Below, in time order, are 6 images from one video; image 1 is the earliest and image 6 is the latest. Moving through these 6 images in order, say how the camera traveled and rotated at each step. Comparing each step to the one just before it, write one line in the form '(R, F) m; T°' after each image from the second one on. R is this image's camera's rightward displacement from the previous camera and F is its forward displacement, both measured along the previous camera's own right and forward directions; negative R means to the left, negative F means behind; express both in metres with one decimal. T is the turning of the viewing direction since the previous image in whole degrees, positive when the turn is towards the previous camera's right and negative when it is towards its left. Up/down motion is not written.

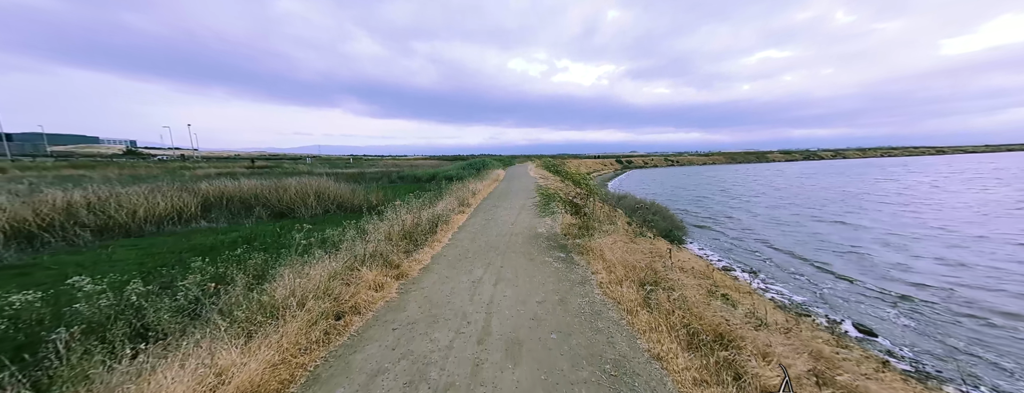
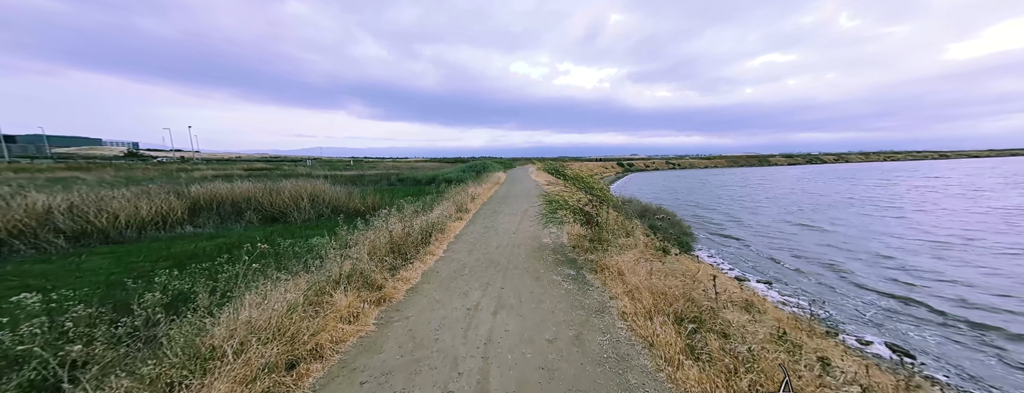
(0.0, +0.9) m; 0°
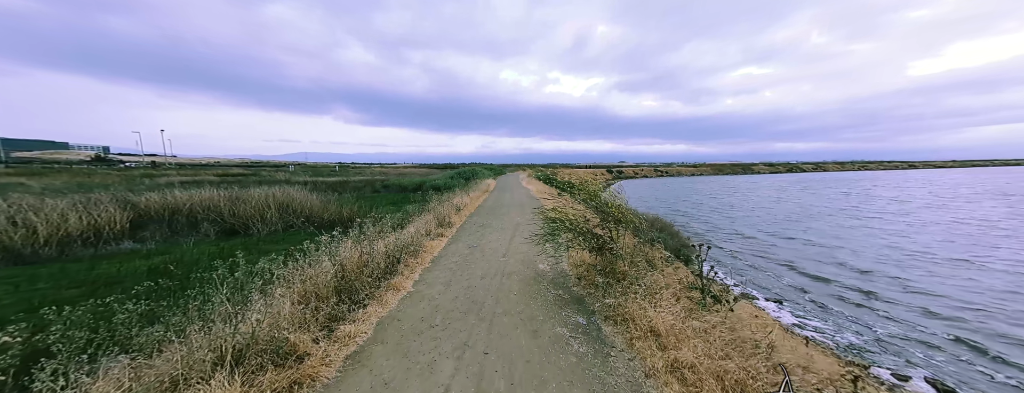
(0.0, +1.5) m; +2°
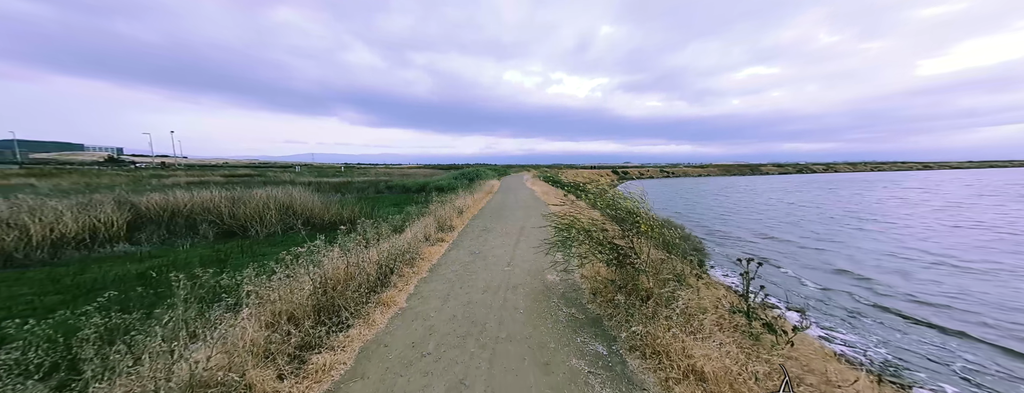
(0.0, +0.7) m; -1°
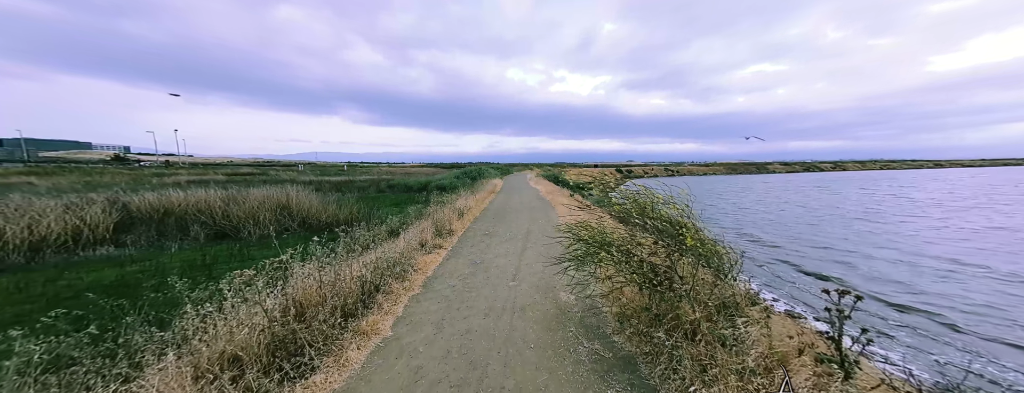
(-0.1, +0.9) m; -1°
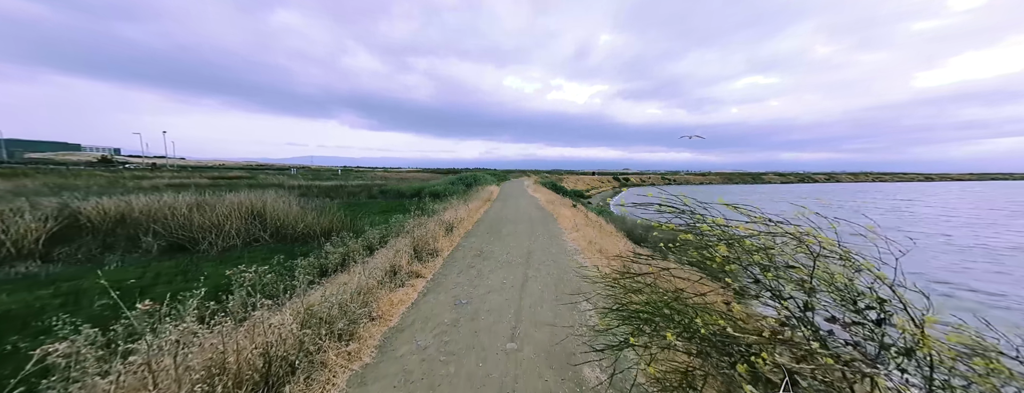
(0.0, +1.8) m; +1°
